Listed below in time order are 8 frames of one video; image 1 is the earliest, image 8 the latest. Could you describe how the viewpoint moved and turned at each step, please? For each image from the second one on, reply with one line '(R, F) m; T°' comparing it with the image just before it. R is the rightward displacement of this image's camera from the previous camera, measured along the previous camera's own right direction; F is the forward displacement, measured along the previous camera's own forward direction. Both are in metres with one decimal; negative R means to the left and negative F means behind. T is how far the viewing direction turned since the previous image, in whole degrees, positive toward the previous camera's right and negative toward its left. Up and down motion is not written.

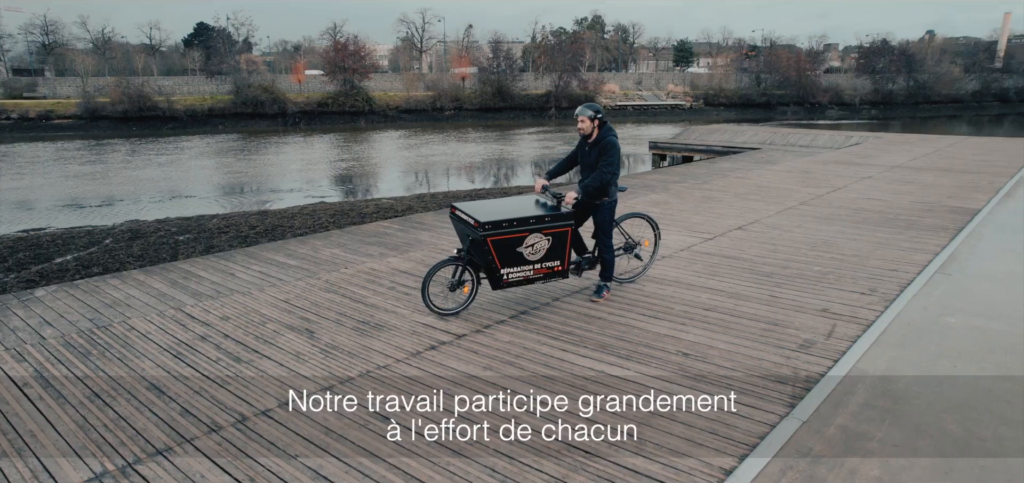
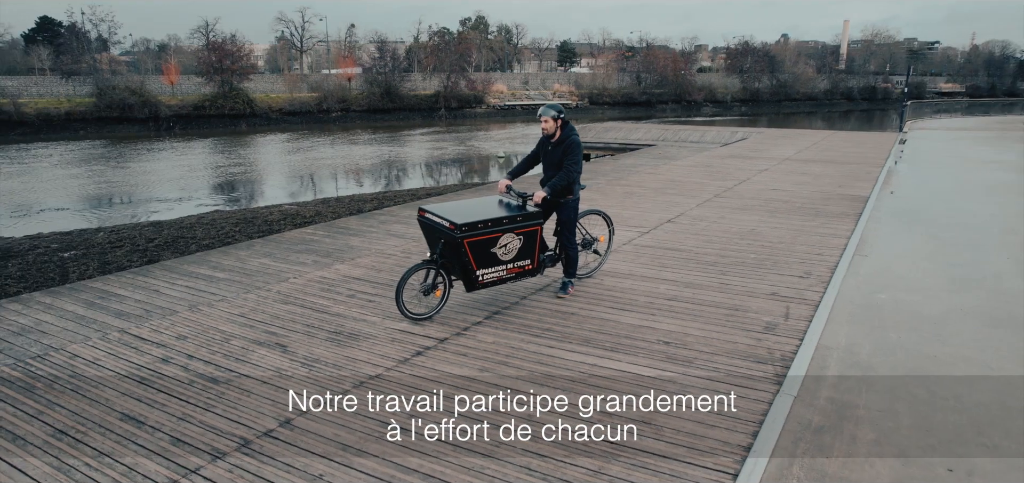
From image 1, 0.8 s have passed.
(-0.7, 0.0) m; +9°
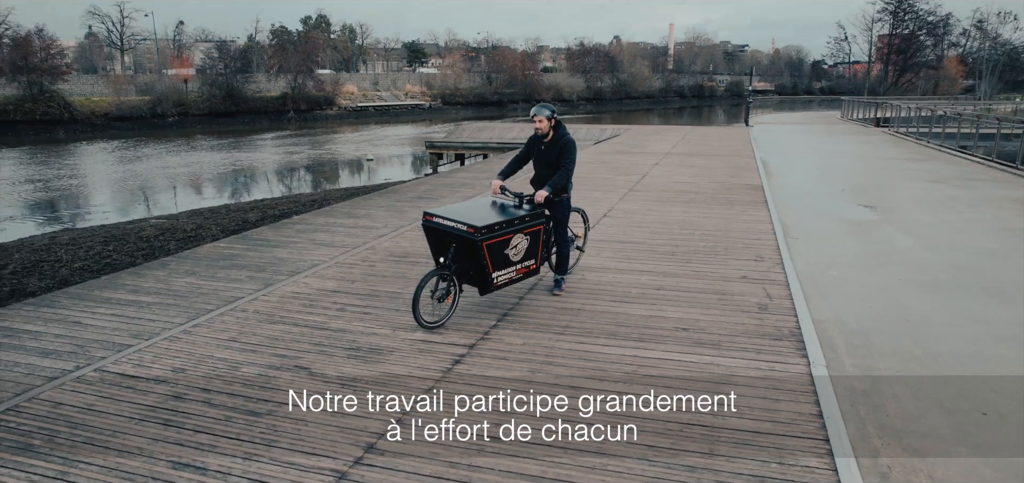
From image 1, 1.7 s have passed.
(-1.3, +0.2) m; +13°
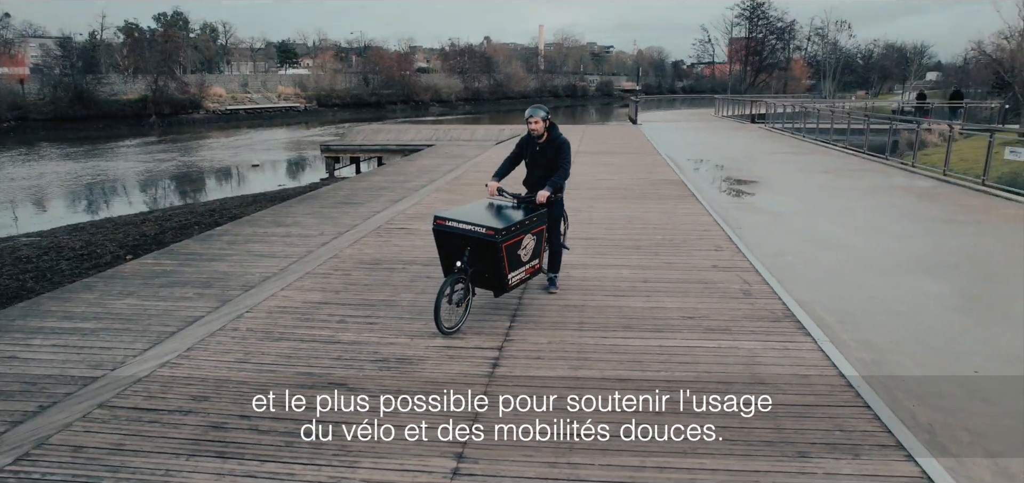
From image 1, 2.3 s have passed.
(-1.1, +0.1) m; +11°
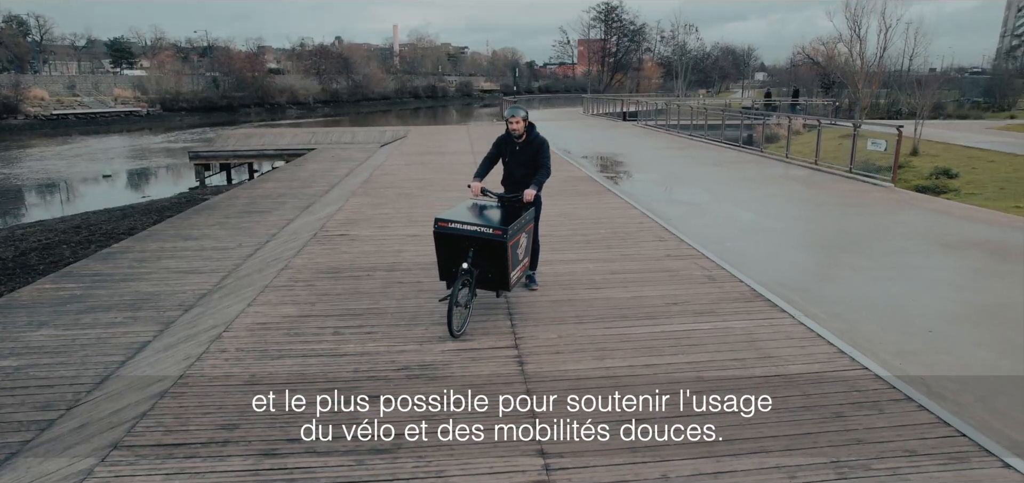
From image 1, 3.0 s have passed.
(-1.1, +0.1) m; +12°
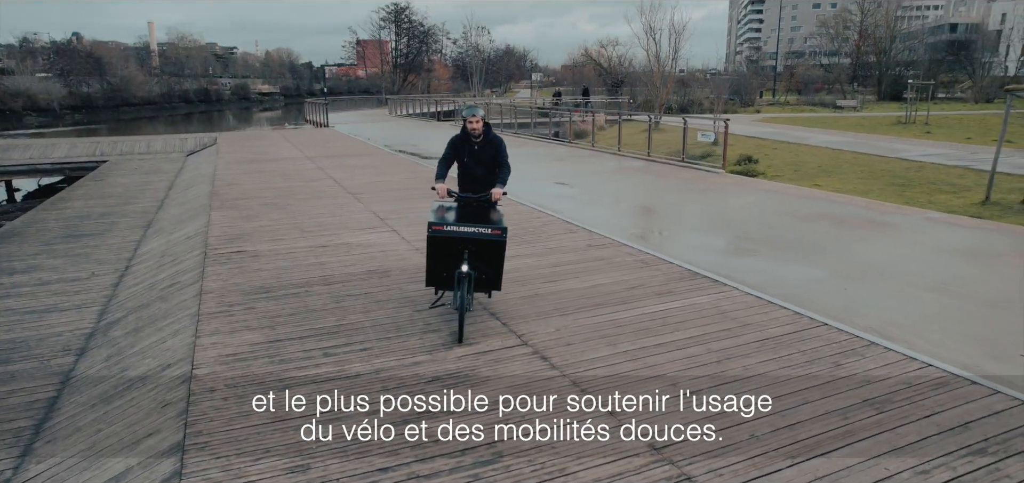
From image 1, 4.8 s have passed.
(-1.6, +0.2) m; +18°
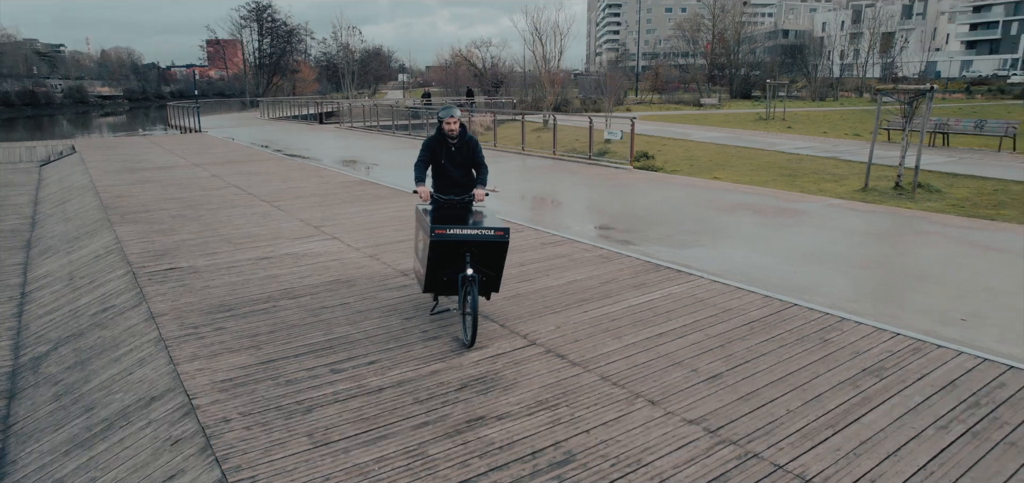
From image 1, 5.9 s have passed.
(-1.0, +0.1) m; +11°
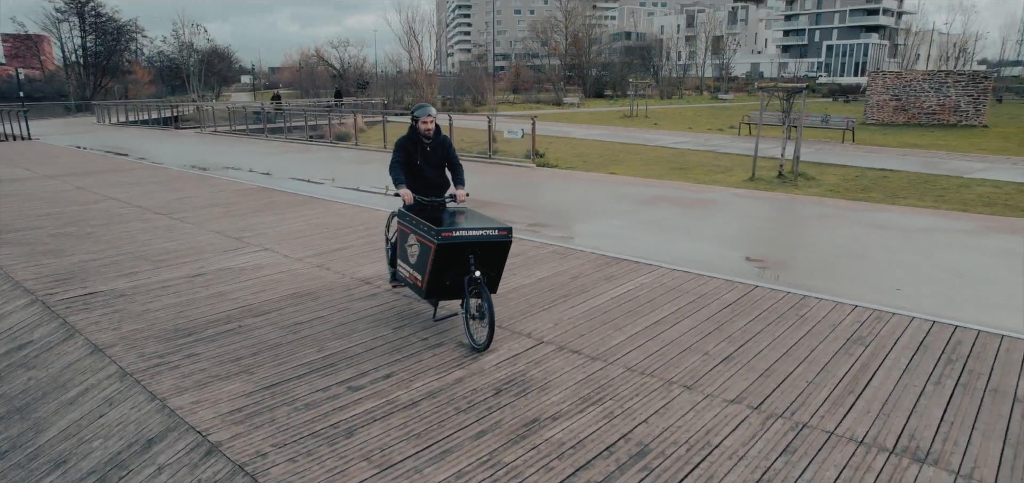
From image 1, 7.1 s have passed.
(-1.1, +0.2) m; +12°
